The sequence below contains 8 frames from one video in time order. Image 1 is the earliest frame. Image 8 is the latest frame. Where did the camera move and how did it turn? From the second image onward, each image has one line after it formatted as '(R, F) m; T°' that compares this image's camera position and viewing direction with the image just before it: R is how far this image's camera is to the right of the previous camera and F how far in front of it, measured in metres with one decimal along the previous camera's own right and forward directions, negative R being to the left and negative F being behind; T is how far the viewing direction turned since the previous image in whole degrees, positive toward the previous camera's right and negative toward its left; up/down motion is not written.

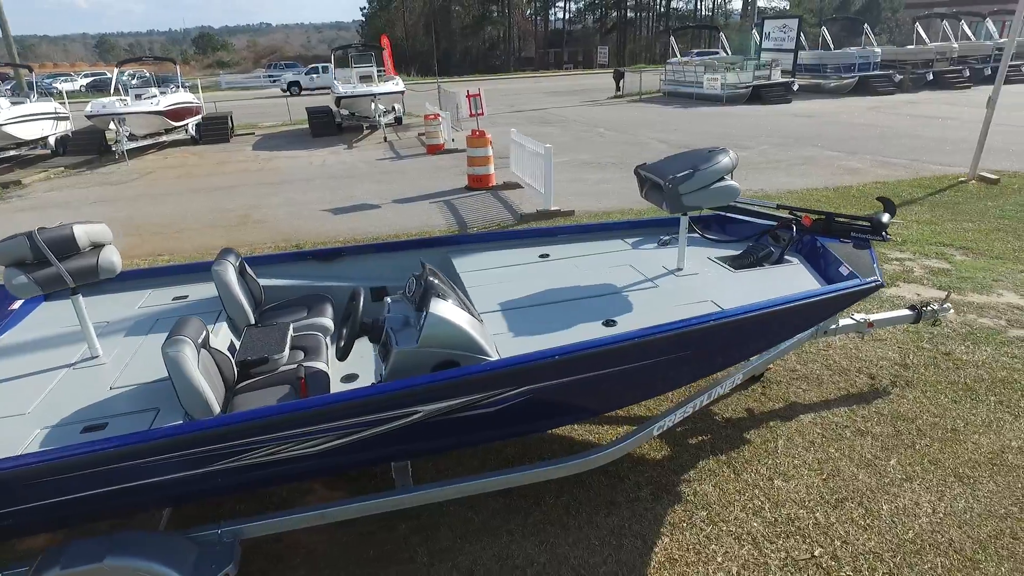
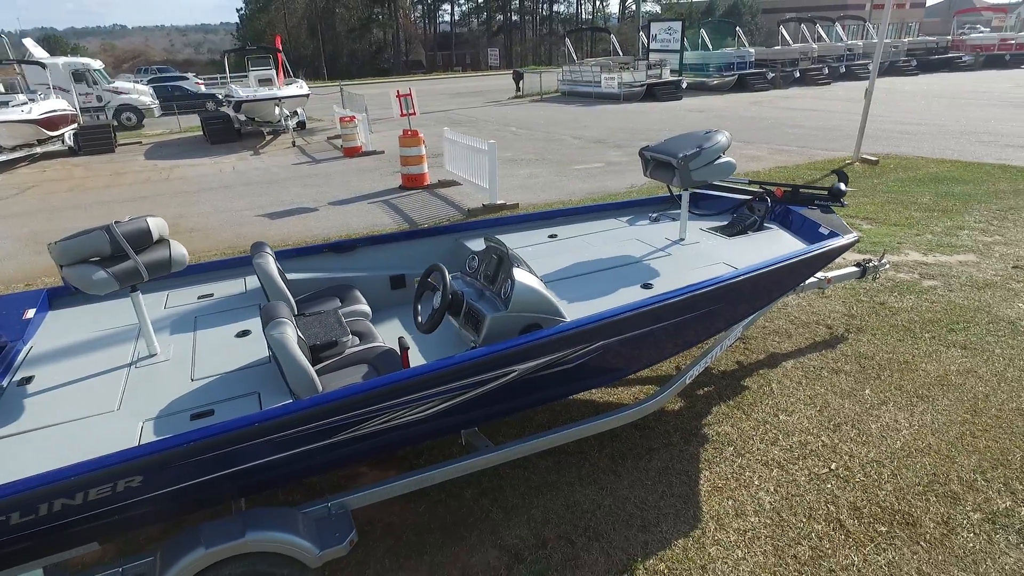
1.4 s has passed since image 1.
(-0.7, -0.2) m; +9°
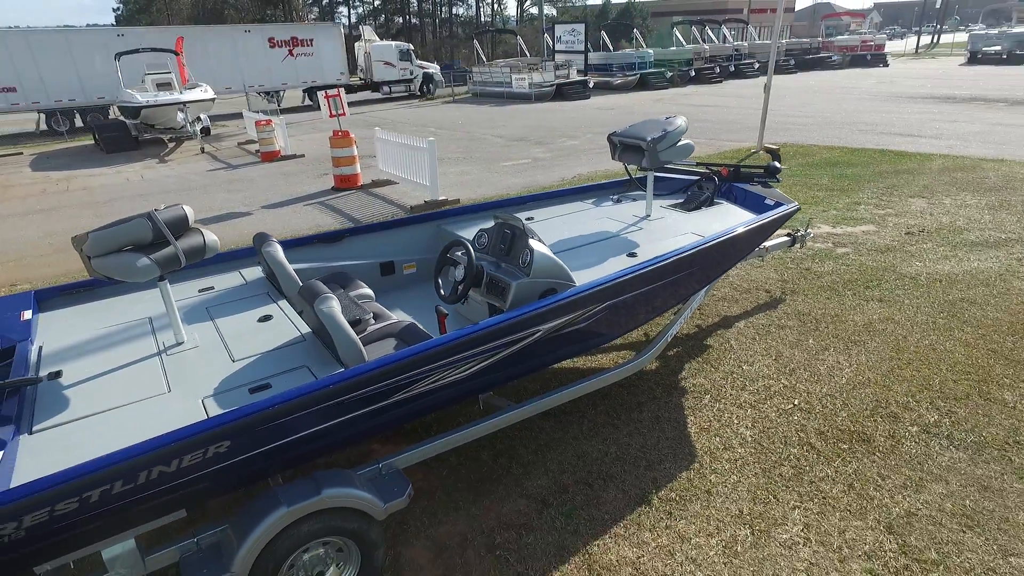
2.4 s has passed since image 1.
(-0.5, -0.2) m; +8°
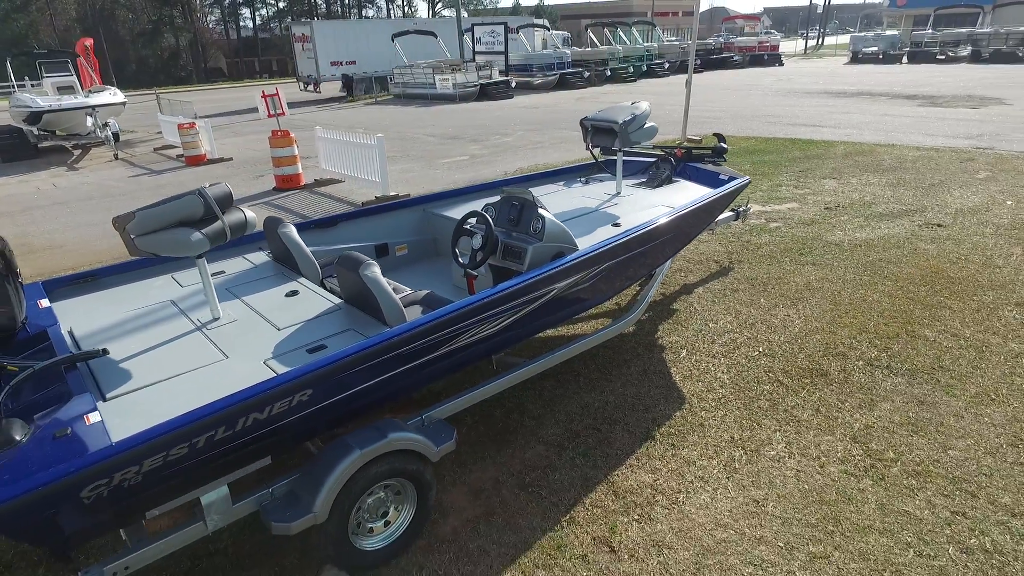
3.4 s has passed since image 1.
(-0.5, -0.3) m; +7°
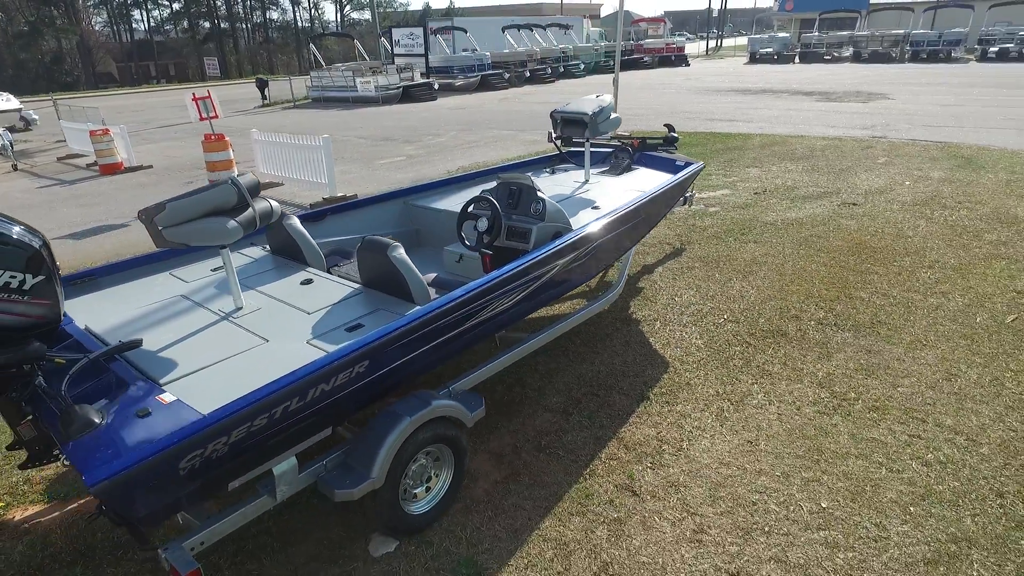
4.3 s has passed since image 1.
(-0.4, -0.2) m; +7°
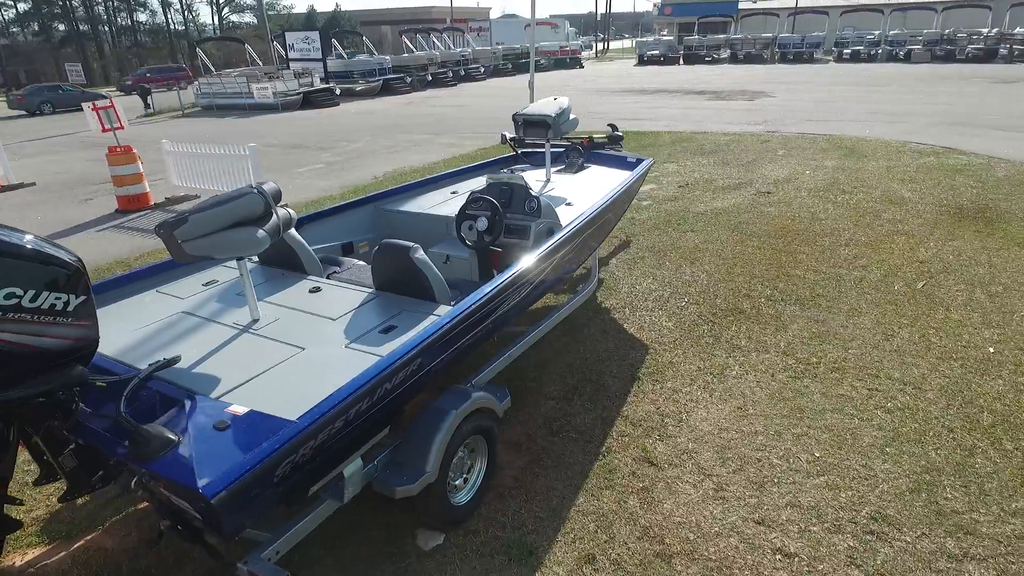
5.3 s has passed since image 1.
(-0.5, -0.1) m; +9°
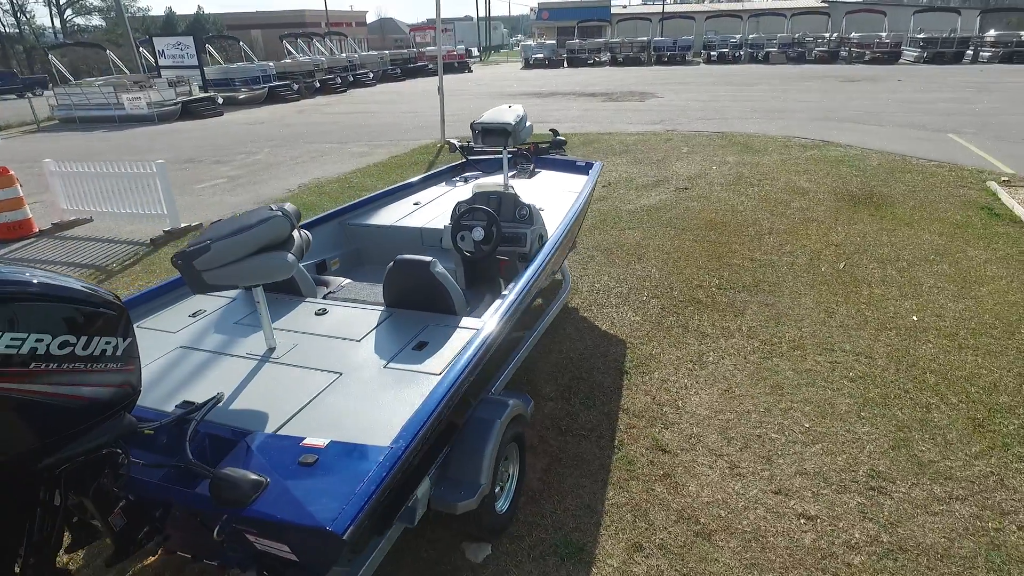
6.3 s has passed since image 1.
(-0.6, 0.0) m; +10°
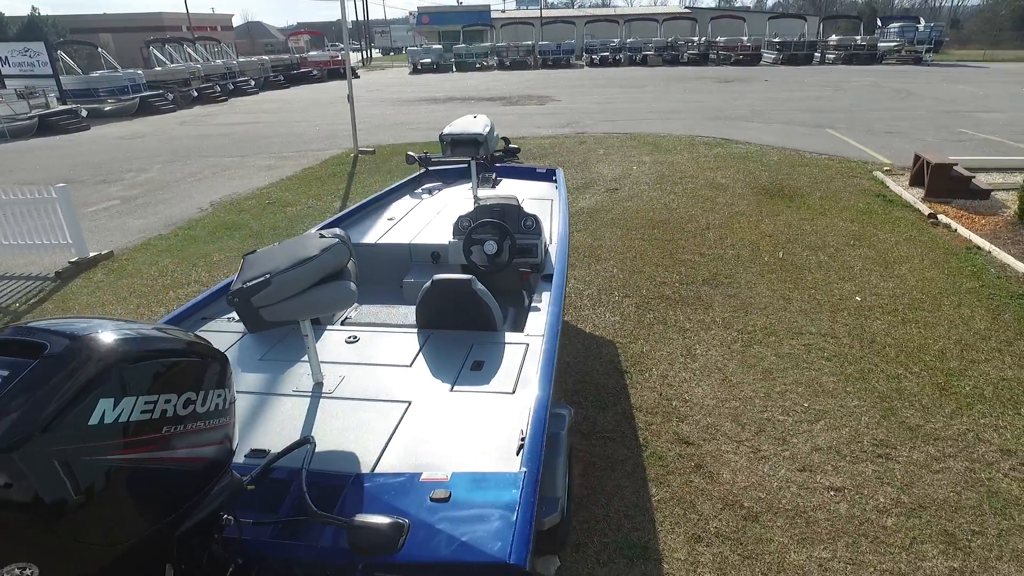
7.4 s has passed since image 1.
(-0.7, 0.0) m; +10°
